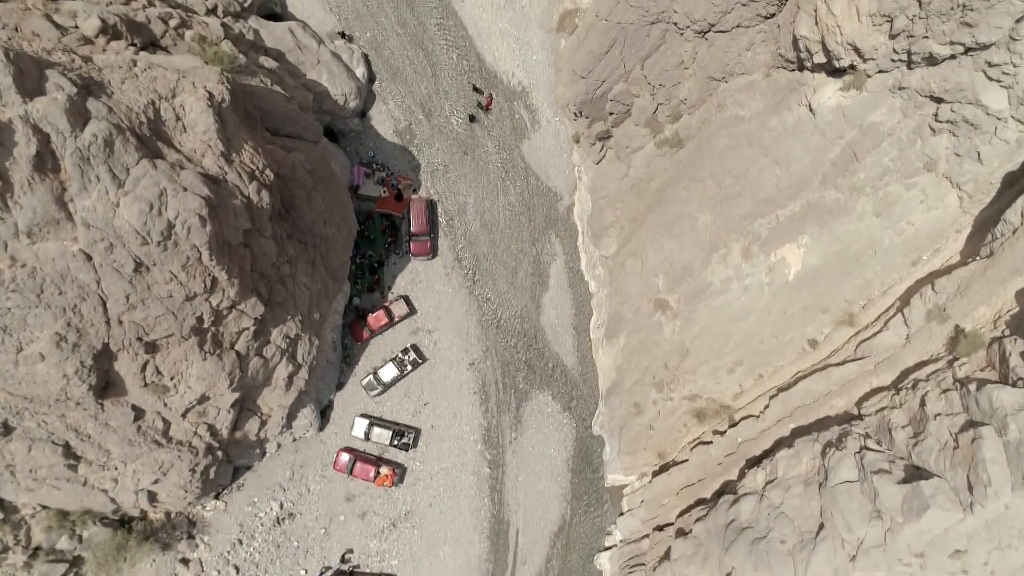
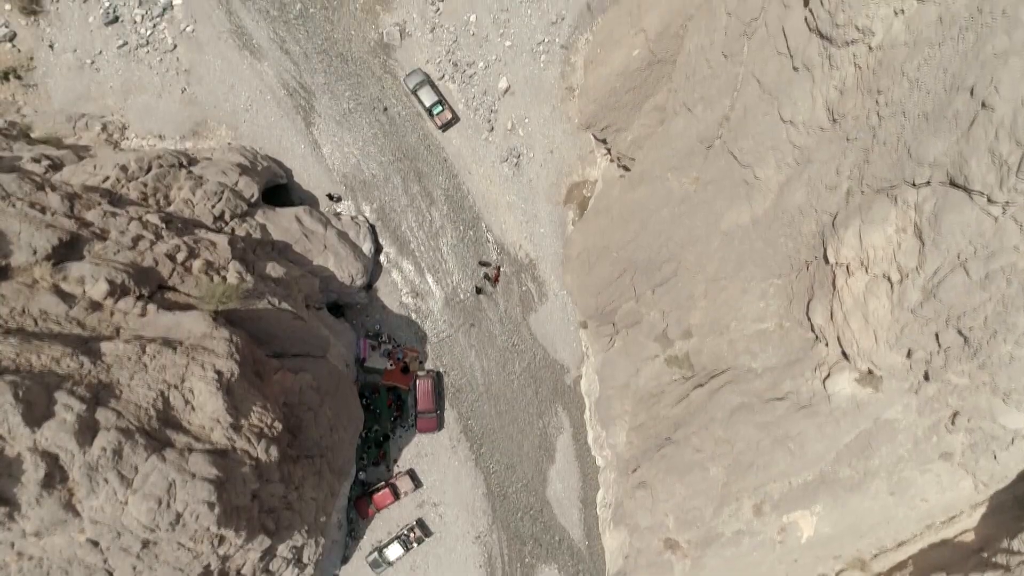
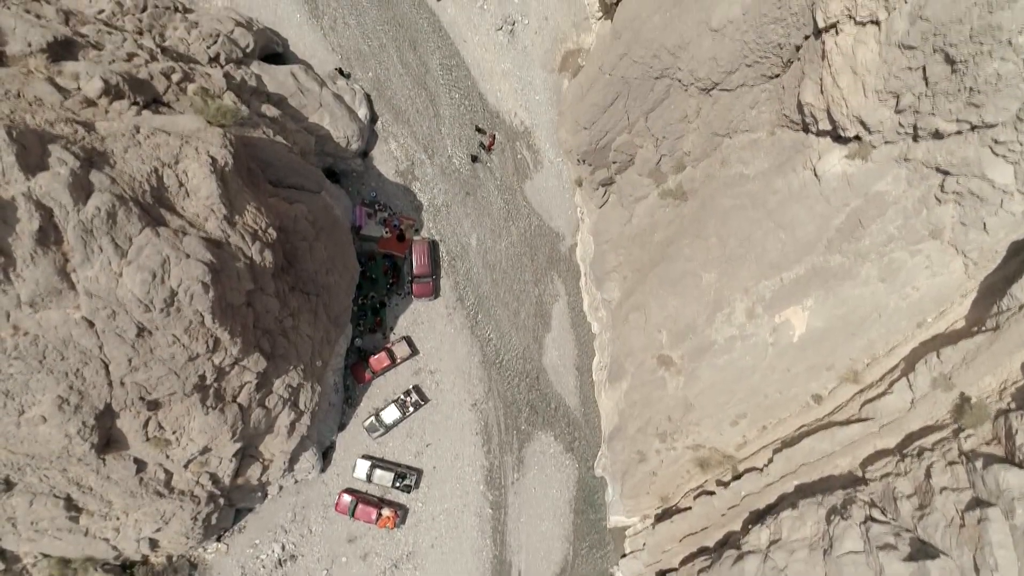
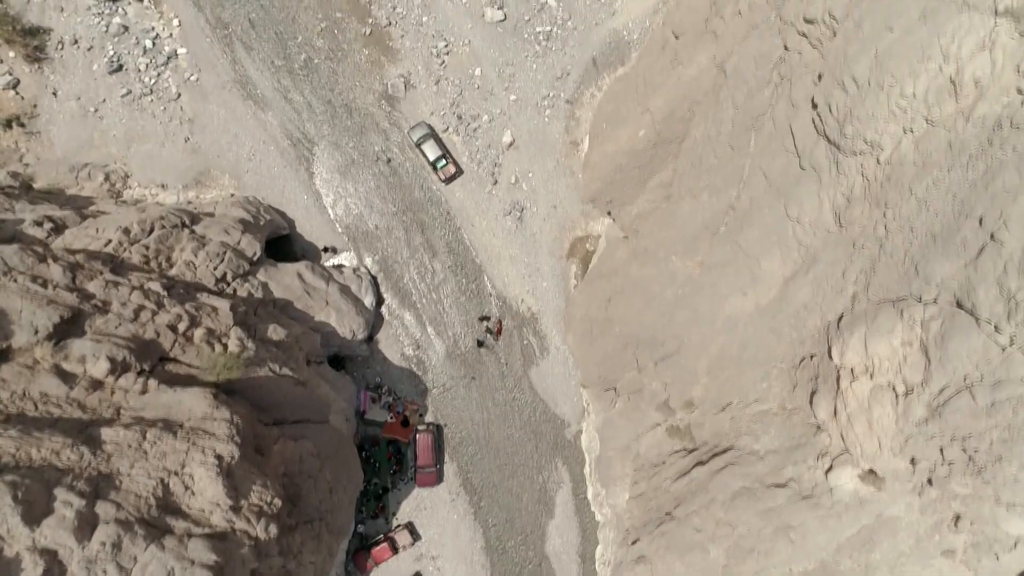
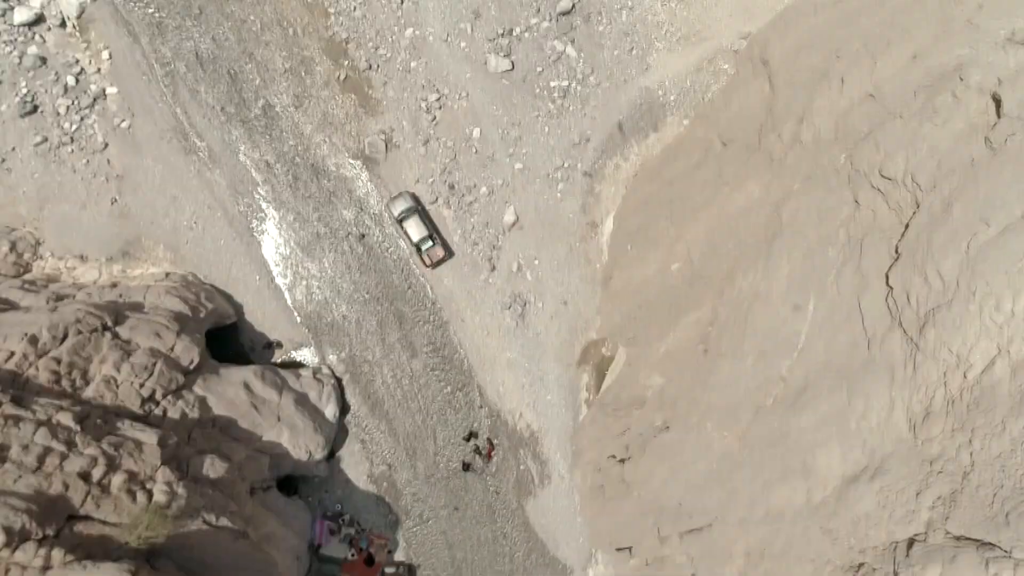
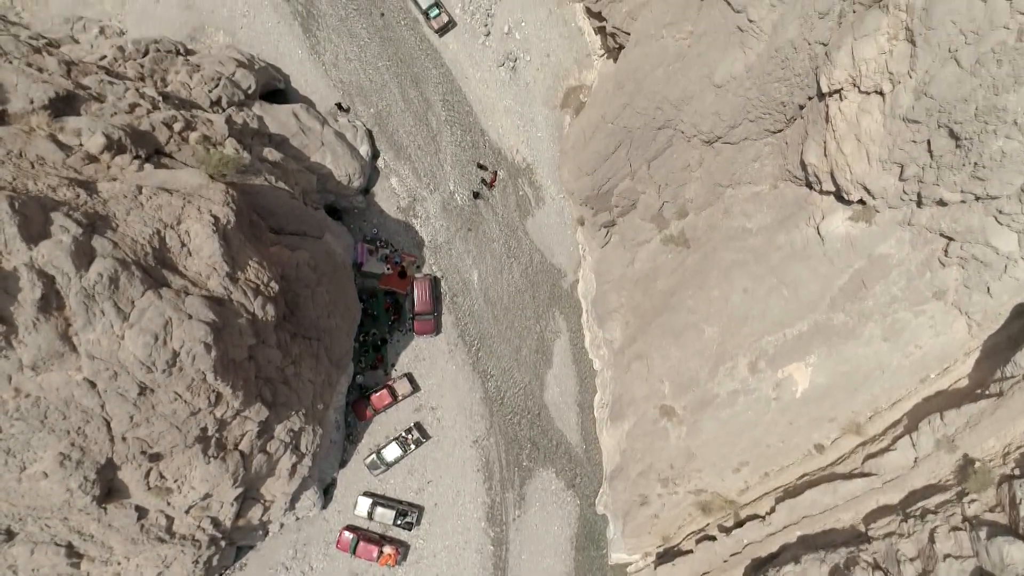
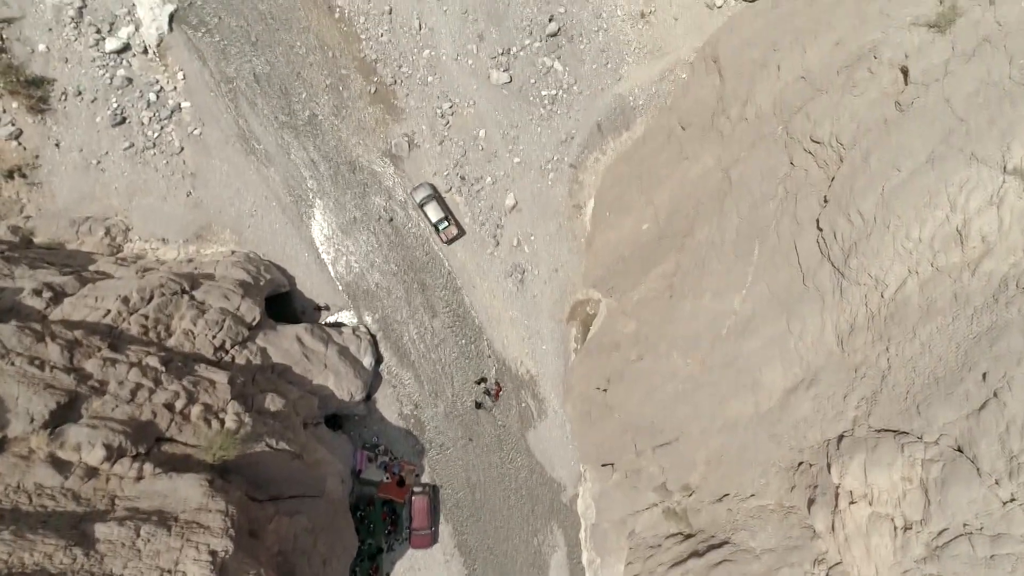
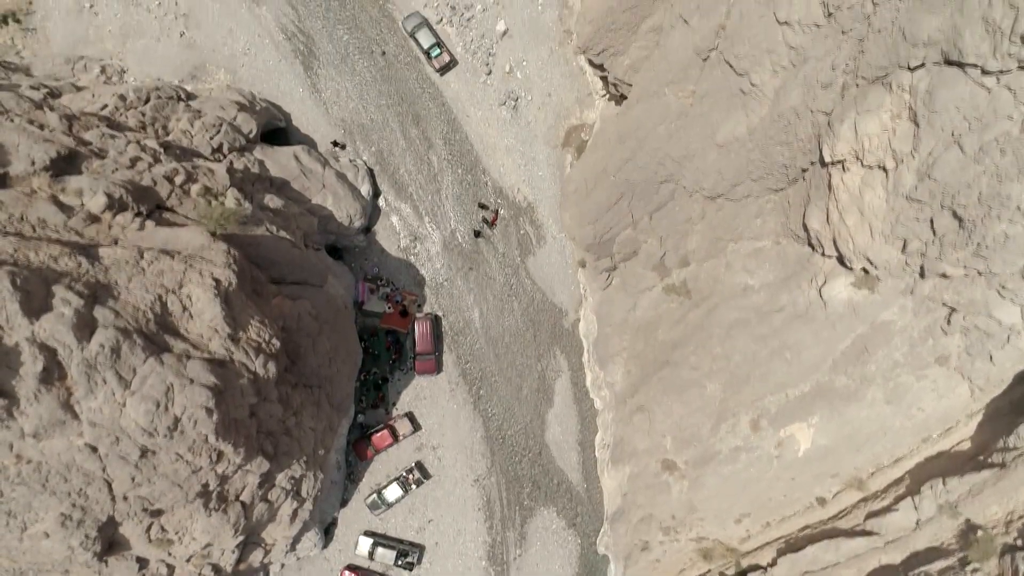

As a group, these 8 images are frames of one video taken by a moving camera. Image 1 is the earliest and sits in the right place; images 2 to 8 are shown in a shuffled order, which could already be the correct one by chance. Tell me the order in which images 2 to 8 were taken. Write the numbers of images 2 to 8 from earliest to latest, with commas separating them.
3, 6, 8, 2, 4, 7, 5
